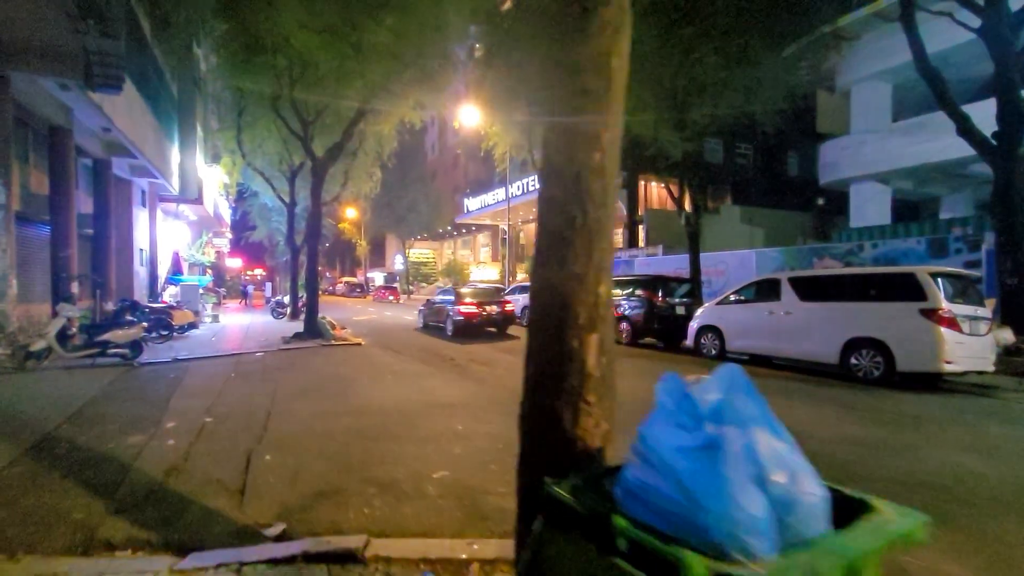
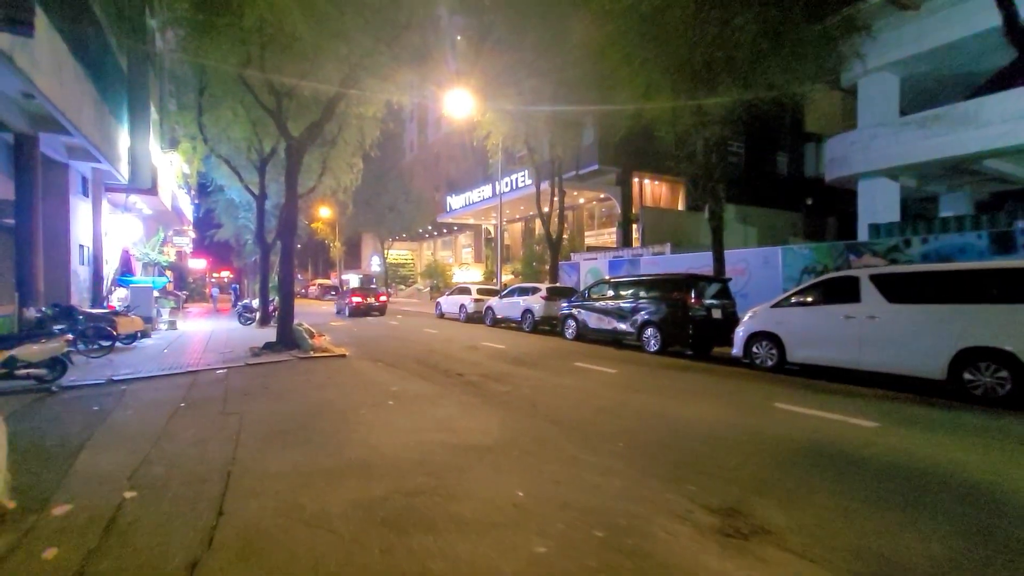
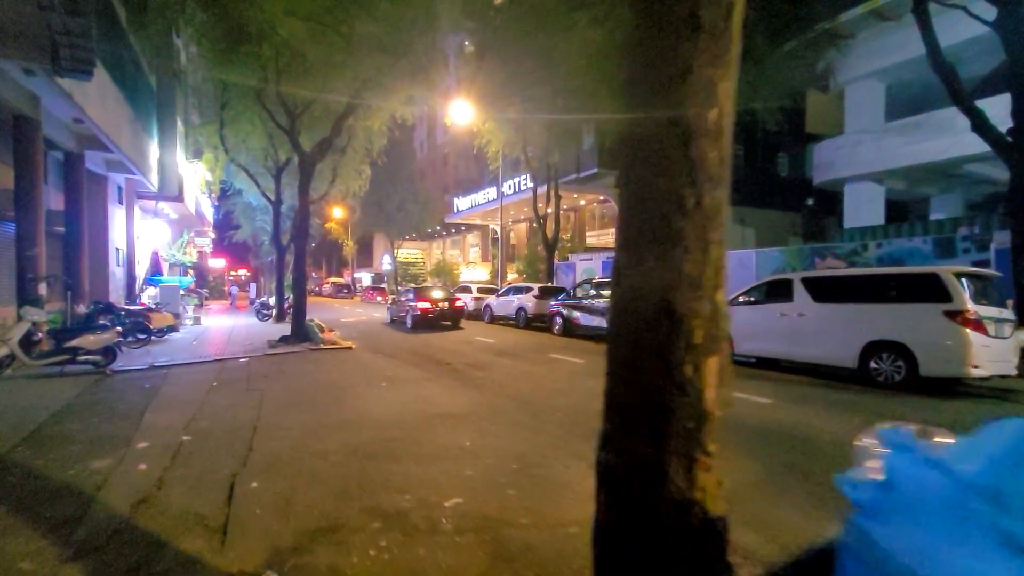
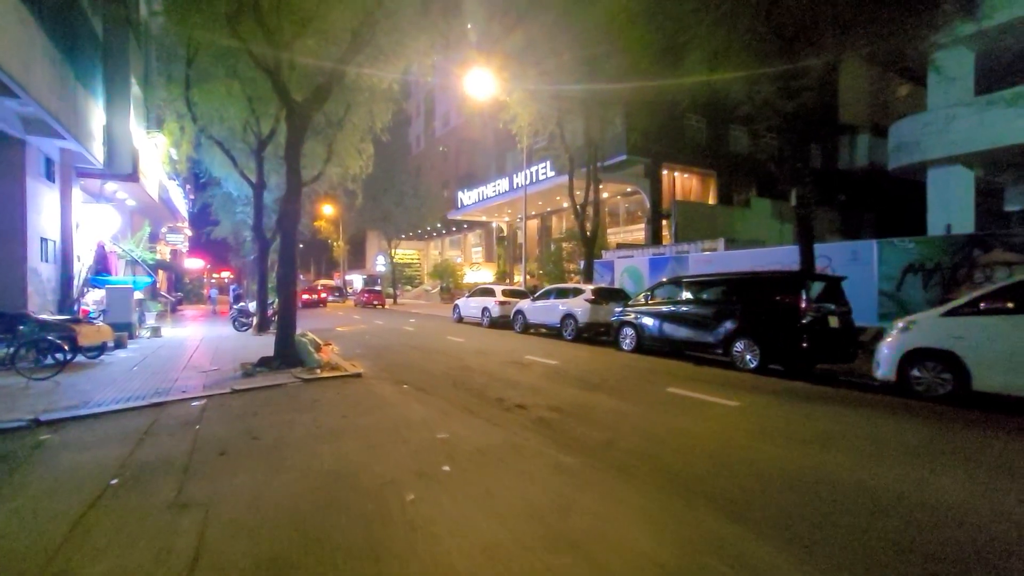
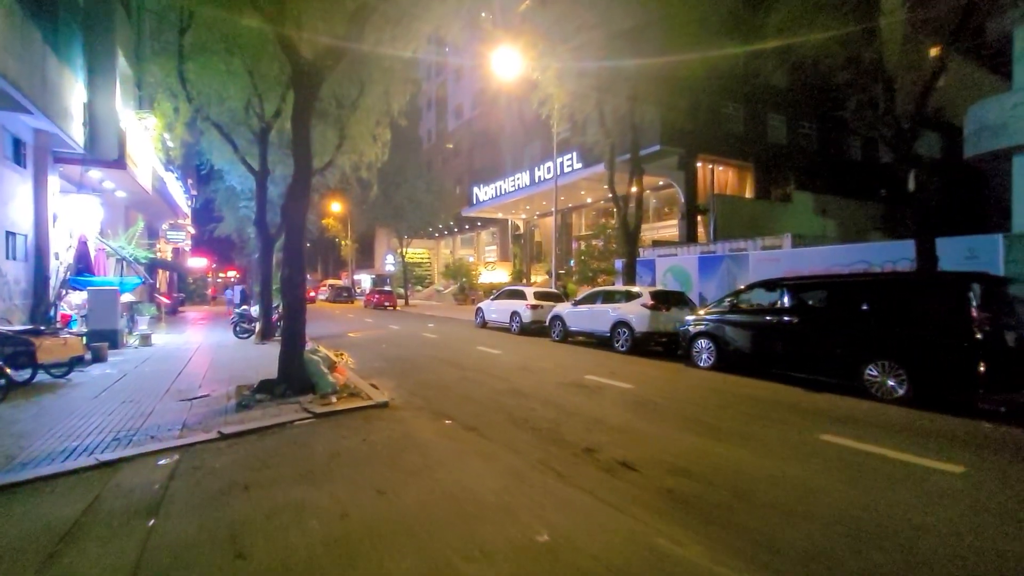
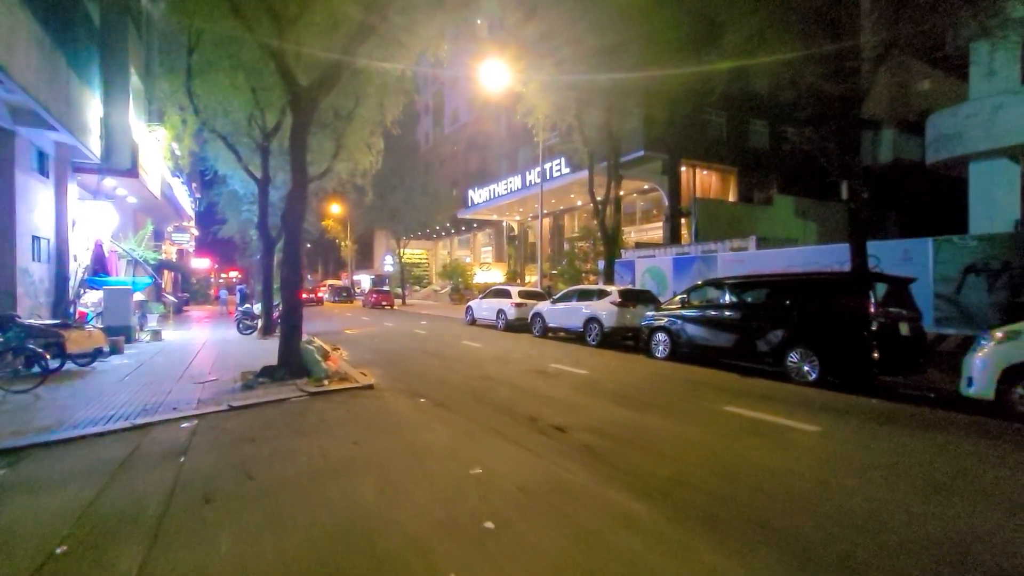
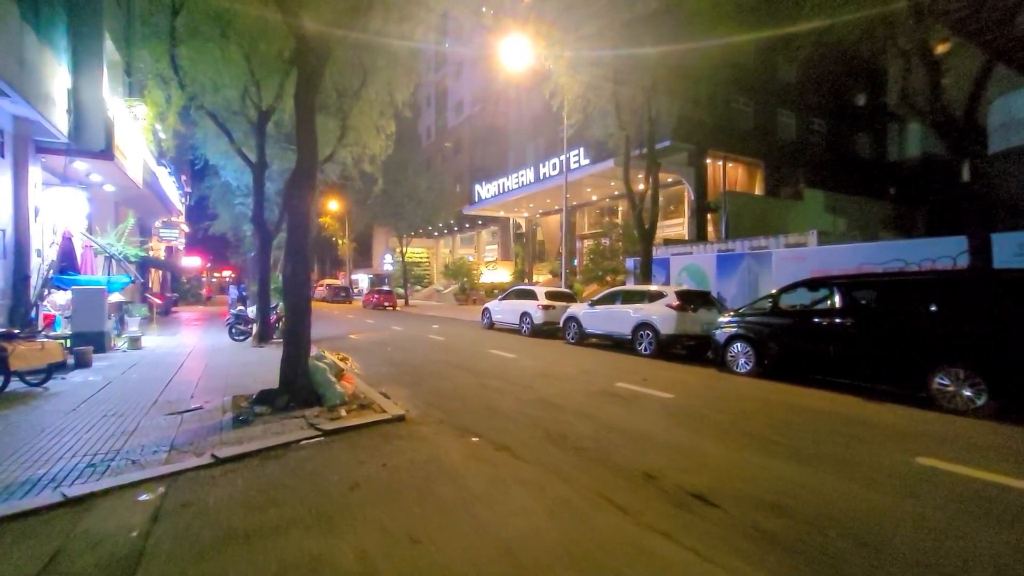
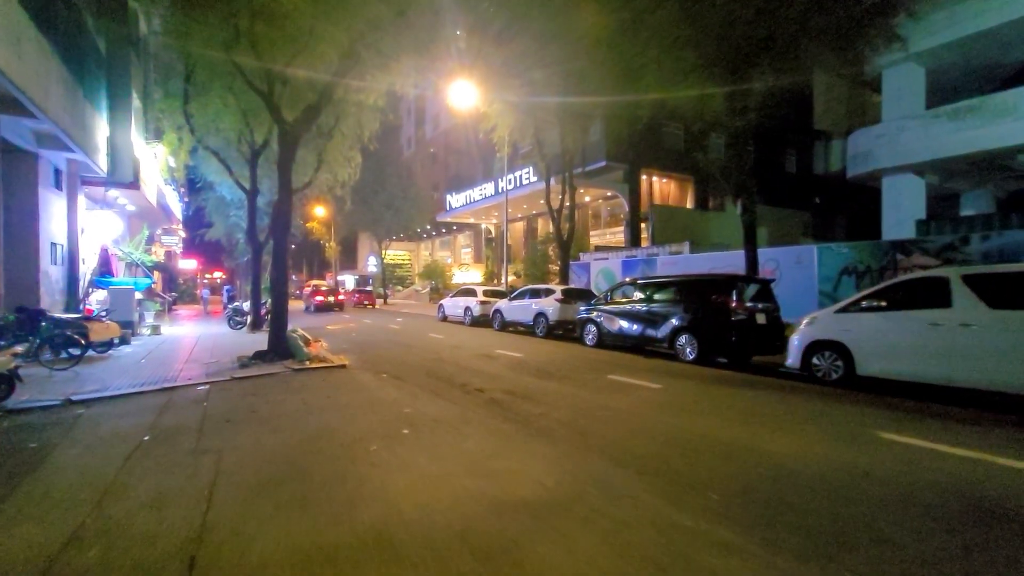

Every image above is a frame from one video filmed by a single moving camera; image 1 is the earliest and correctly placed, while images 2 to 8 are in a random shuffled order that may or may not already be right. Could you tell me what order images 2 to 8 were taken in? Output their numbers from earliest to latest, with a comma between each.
3, 2, 8, 4, 6, 5, 7
